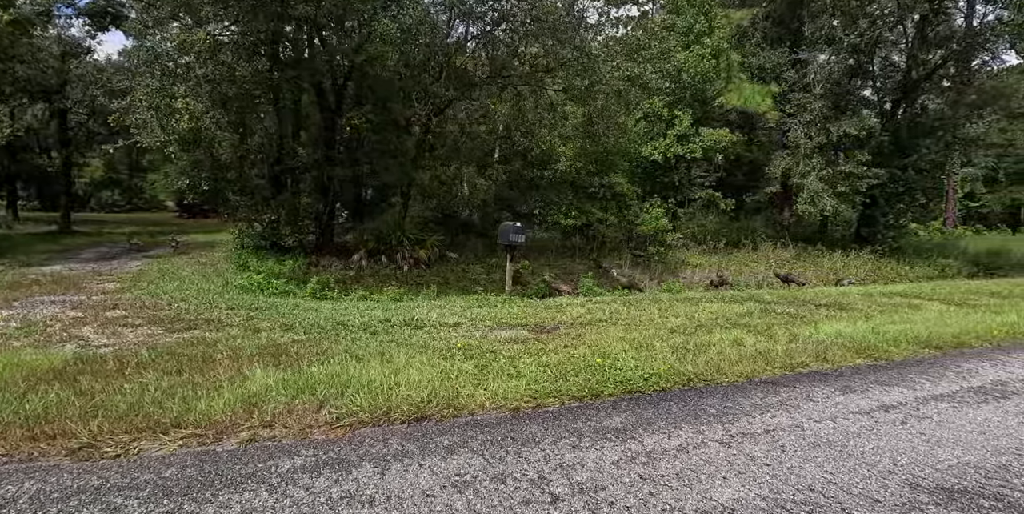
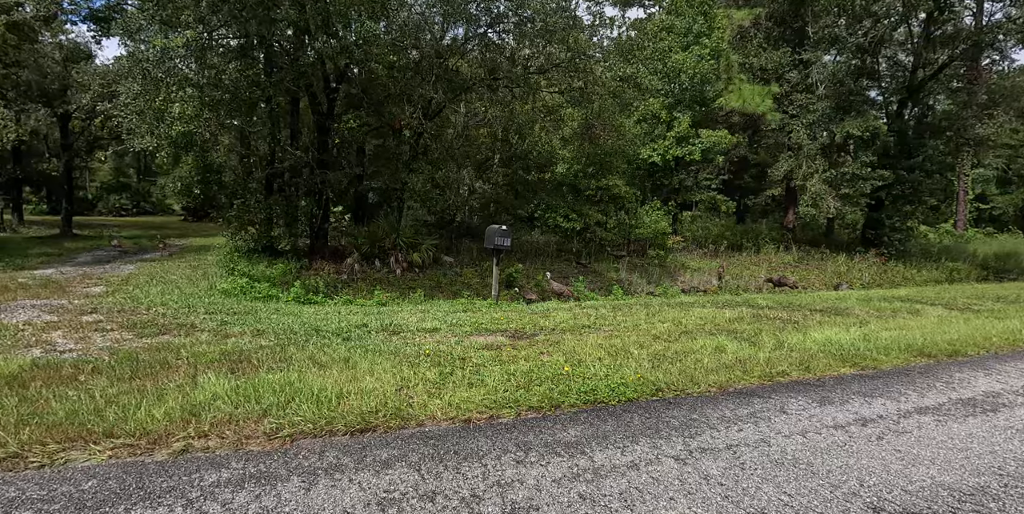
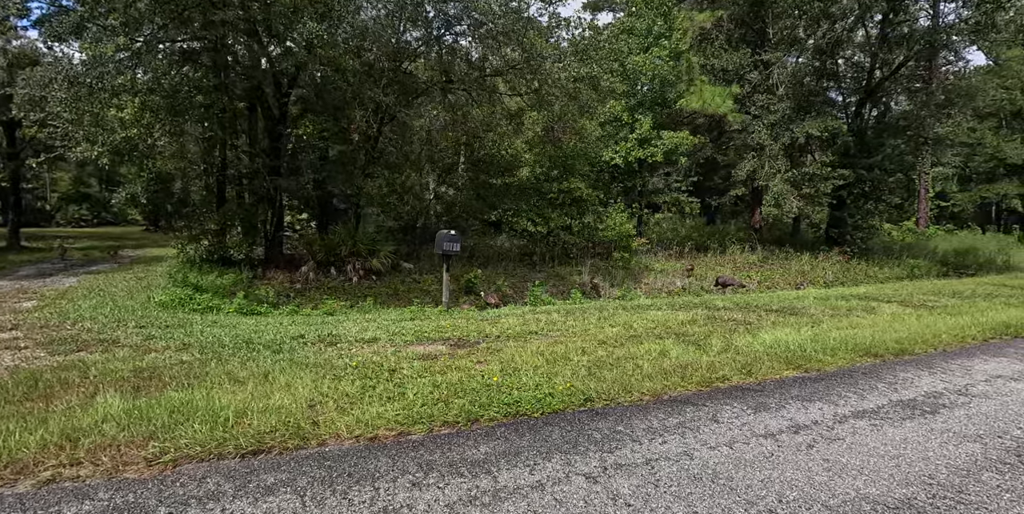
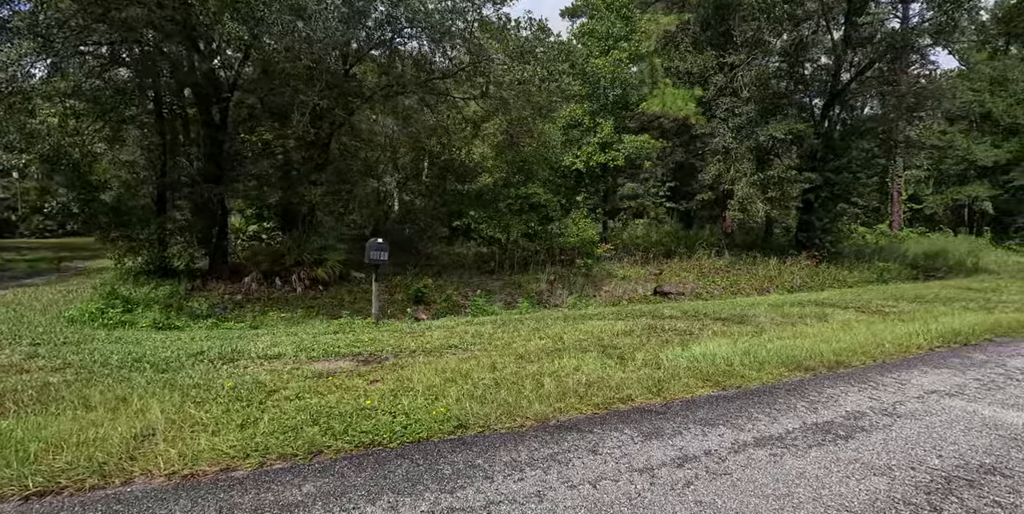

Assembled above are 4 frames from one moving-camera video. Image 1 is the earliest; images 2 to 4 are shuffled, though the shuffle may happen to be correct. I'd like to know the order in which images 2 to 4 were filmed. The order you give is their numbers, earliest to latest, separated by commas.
2, 3, 4
